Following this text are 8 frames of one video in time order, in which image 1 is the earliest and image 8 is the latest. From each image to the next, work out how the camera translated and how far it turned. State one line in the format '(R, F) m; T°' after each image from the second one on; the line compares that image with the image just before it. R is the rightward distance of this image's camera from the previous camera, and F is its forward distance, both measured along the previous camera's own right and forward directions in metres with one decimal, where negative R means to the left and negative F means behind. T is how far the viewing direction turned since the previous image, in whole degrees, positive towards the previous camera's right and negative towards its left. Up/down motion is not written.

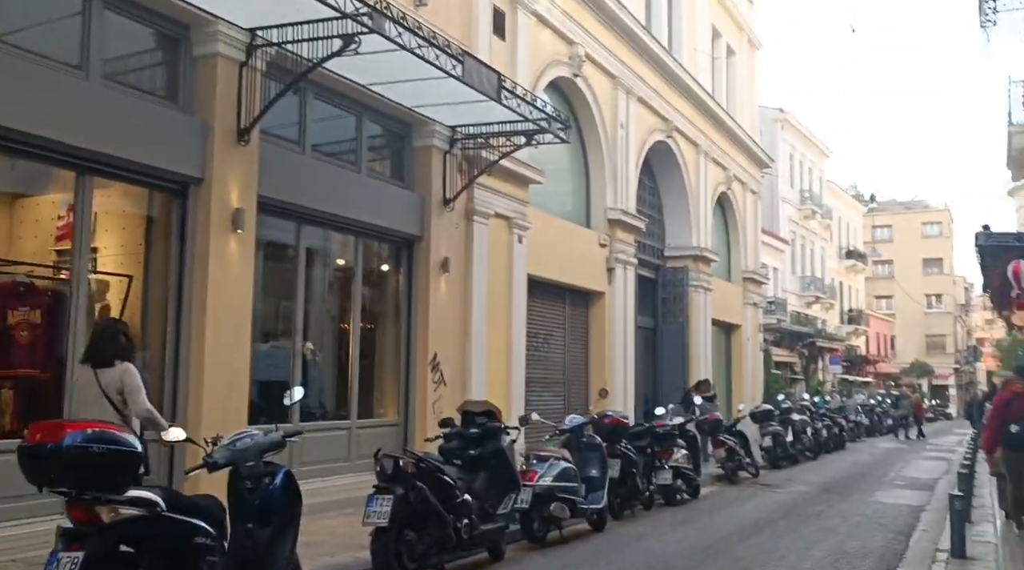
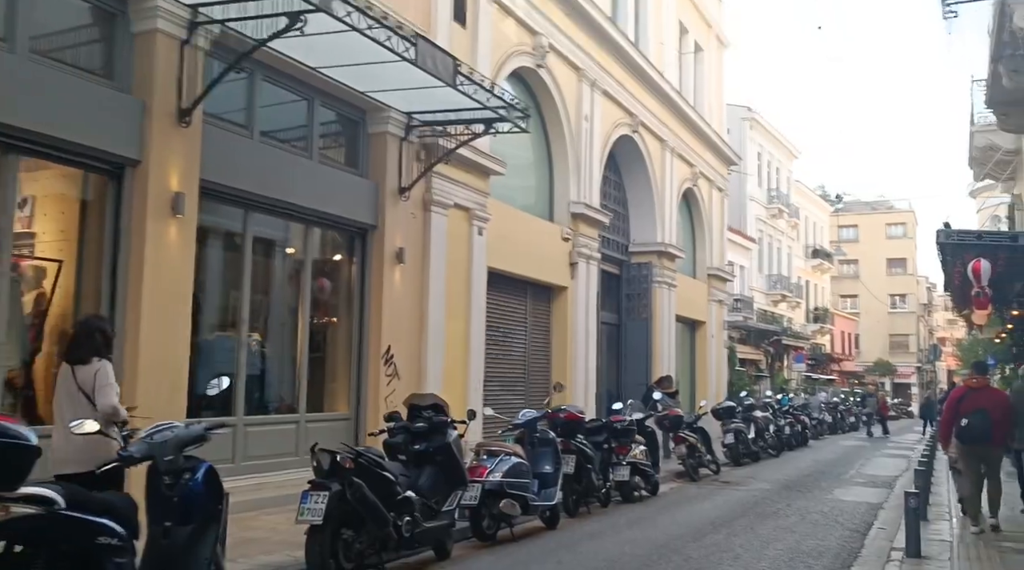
(+0.2, +0.3) m; +2°
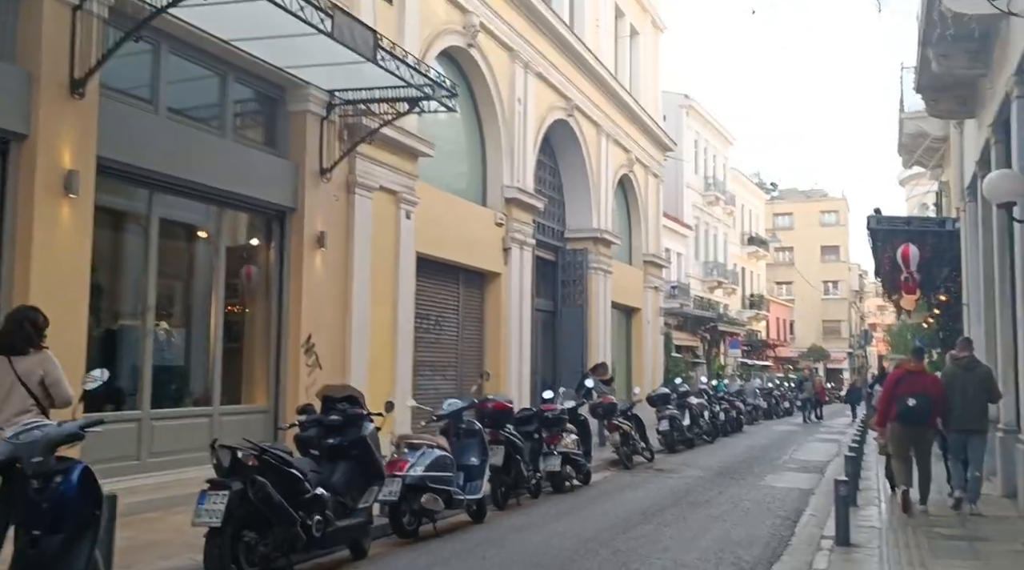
(+0.1, +0.4) m; +3°
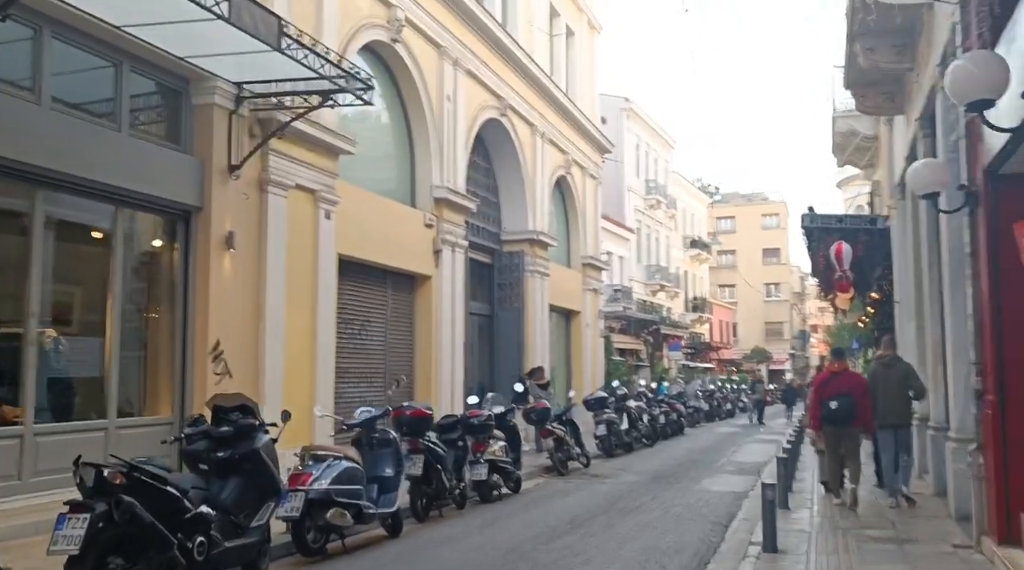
(+0.3, +0.5) m; +3°
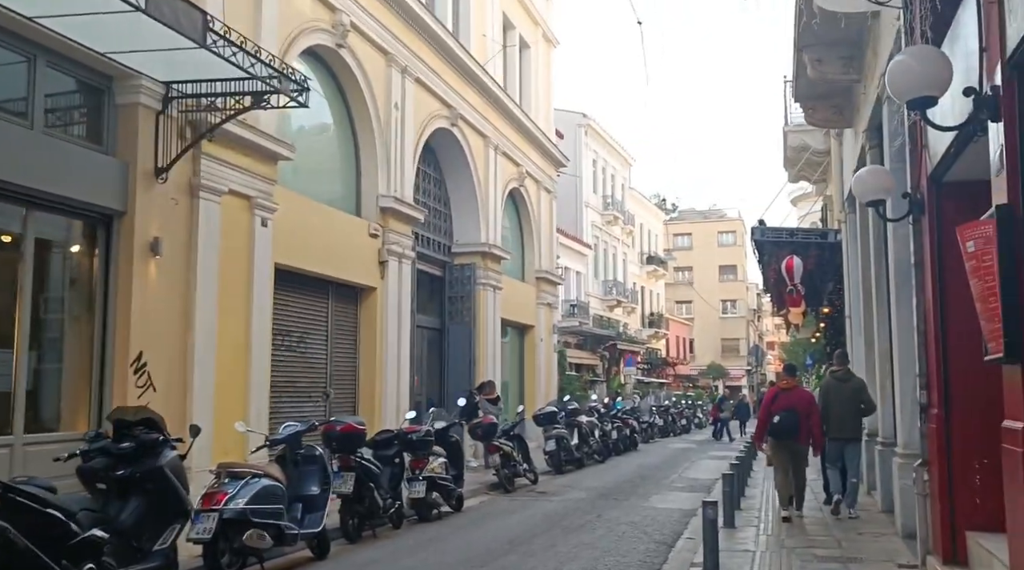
(+0.2, +0.4) m; +2°
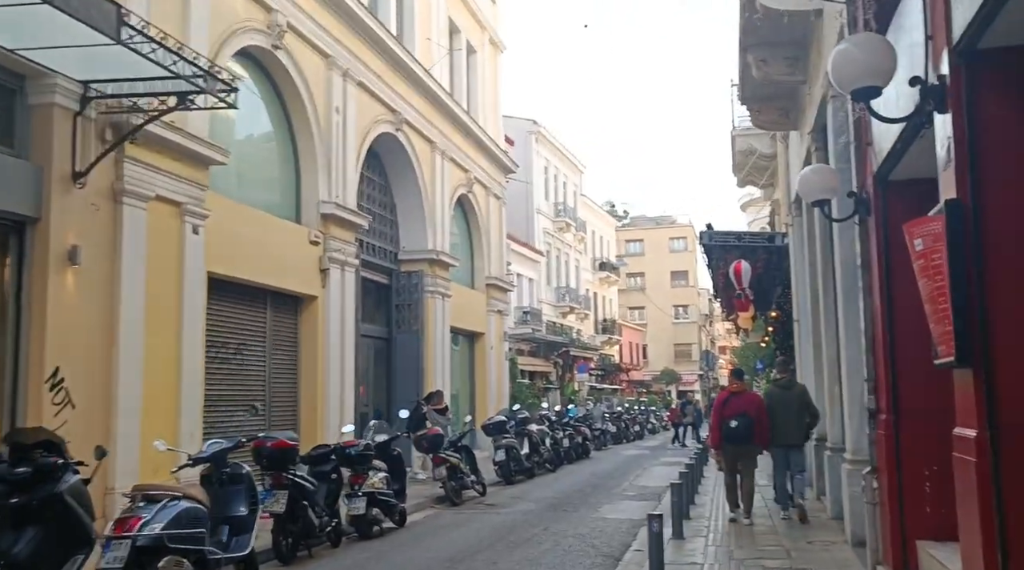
(+0.2, +0.4) m; +2°
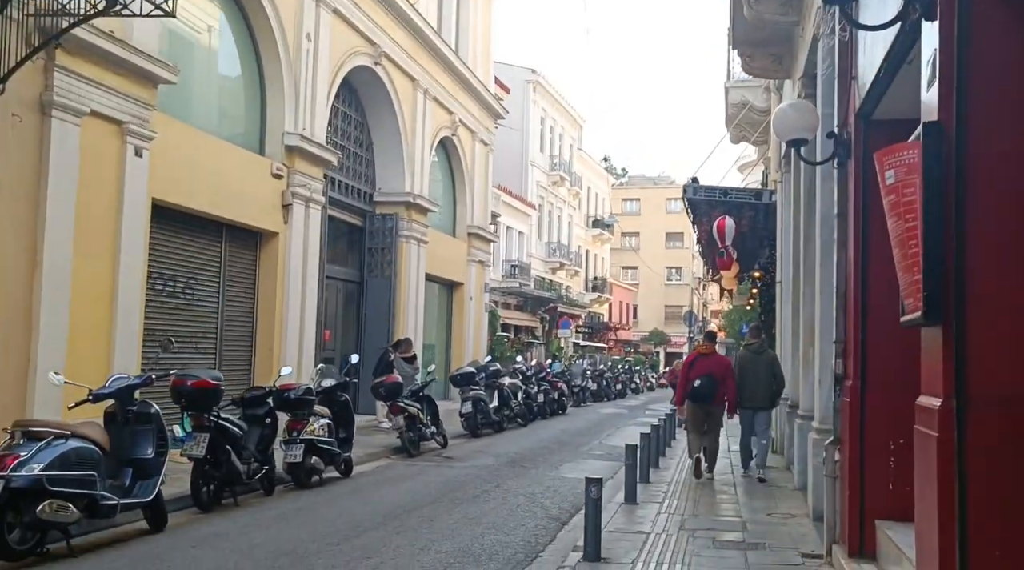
(+0.4, +0.8) m; 0°
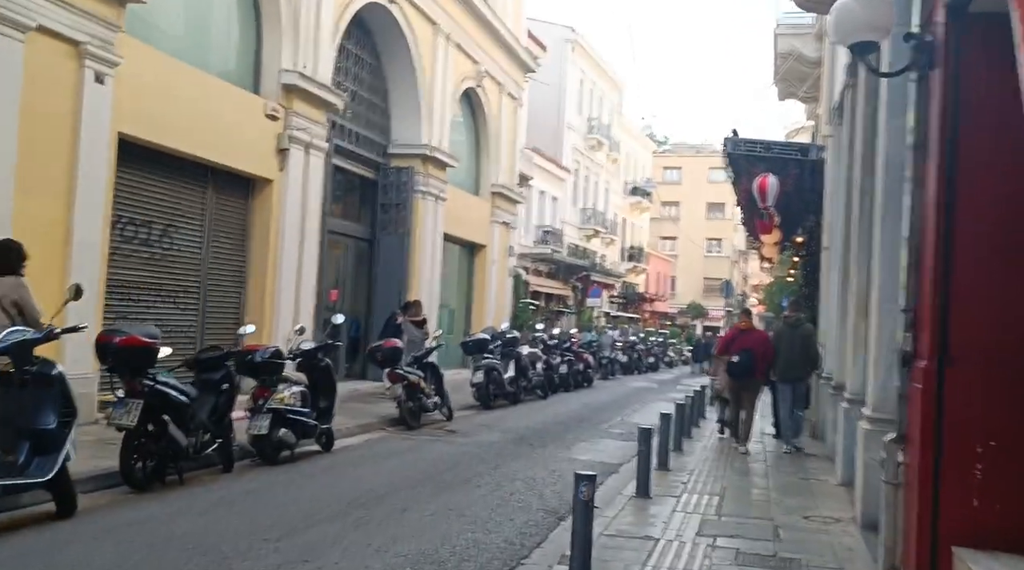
(+0.3, +1.6) m; -2°
